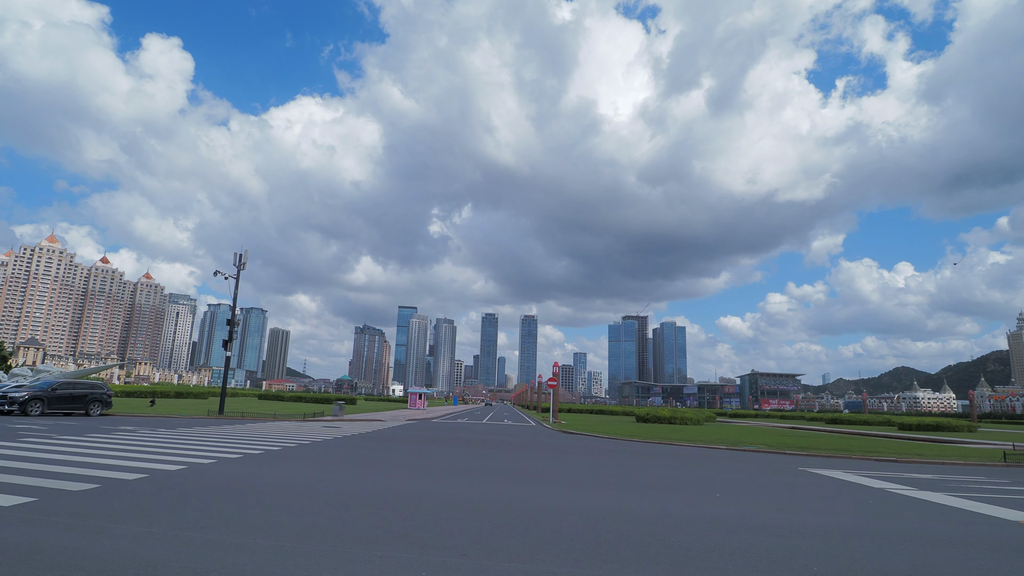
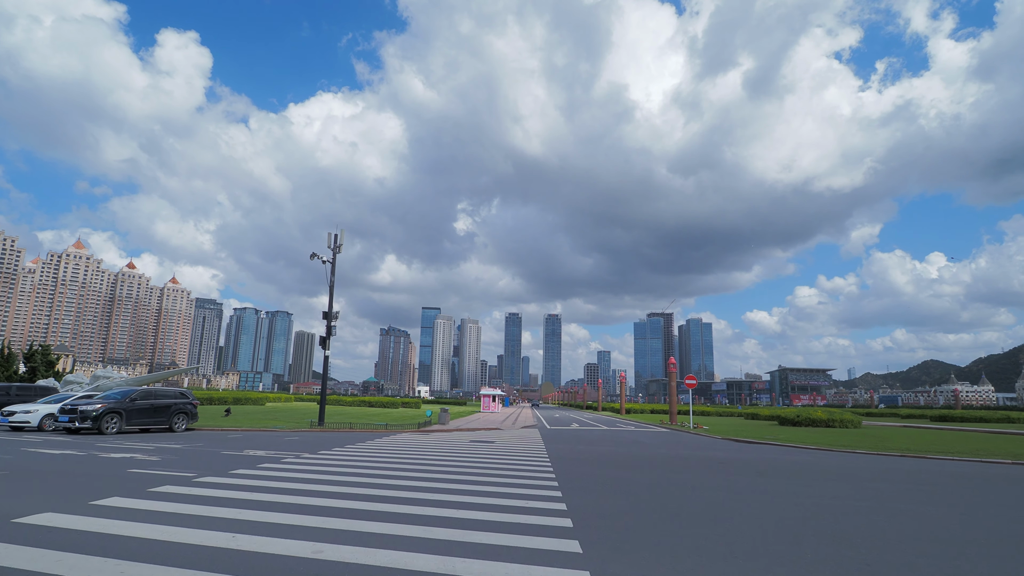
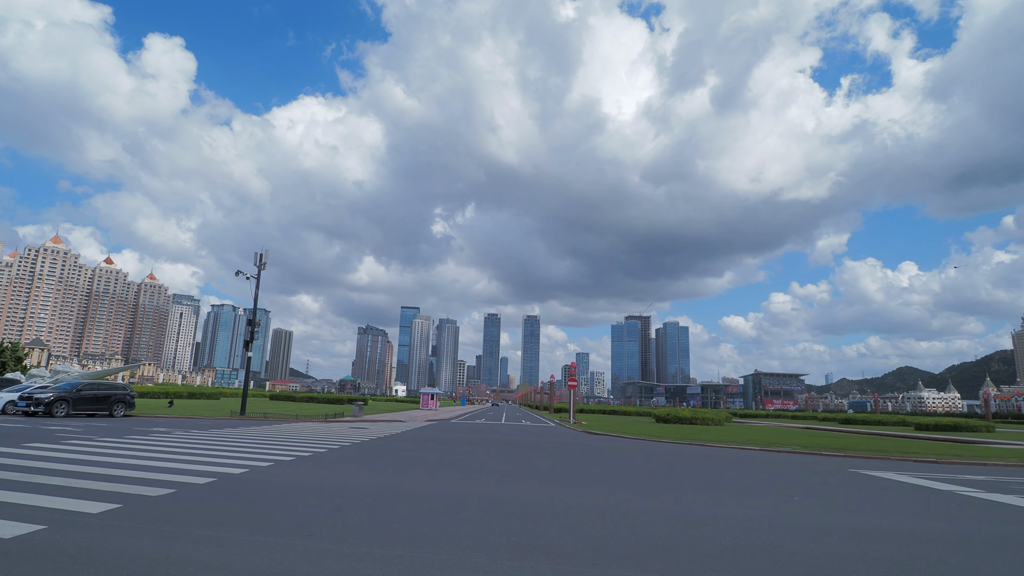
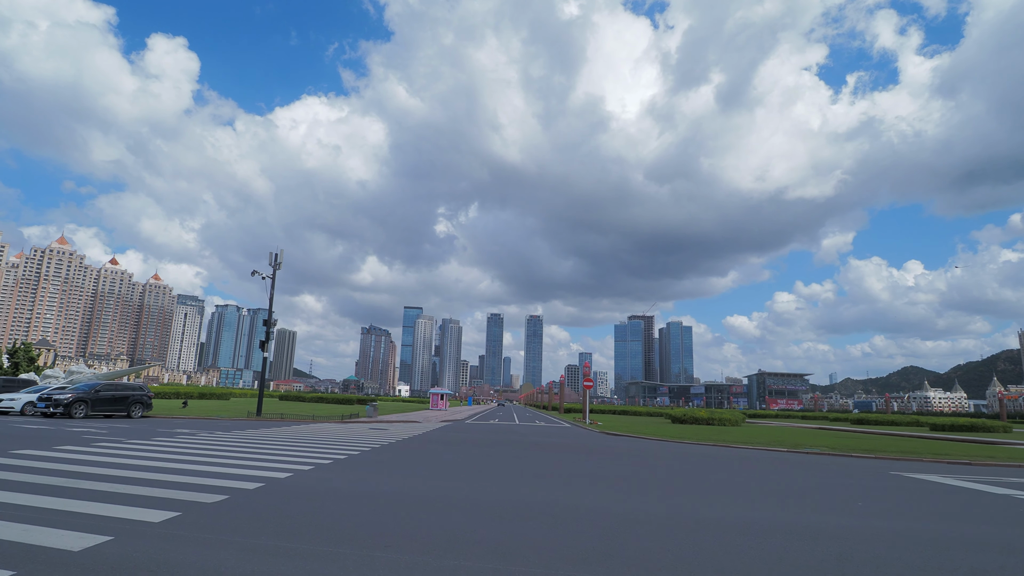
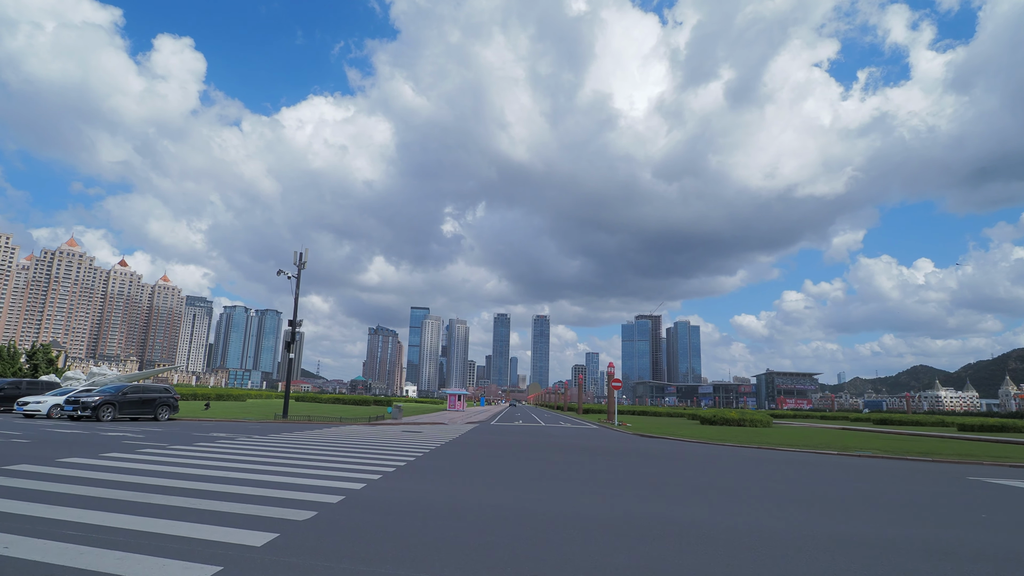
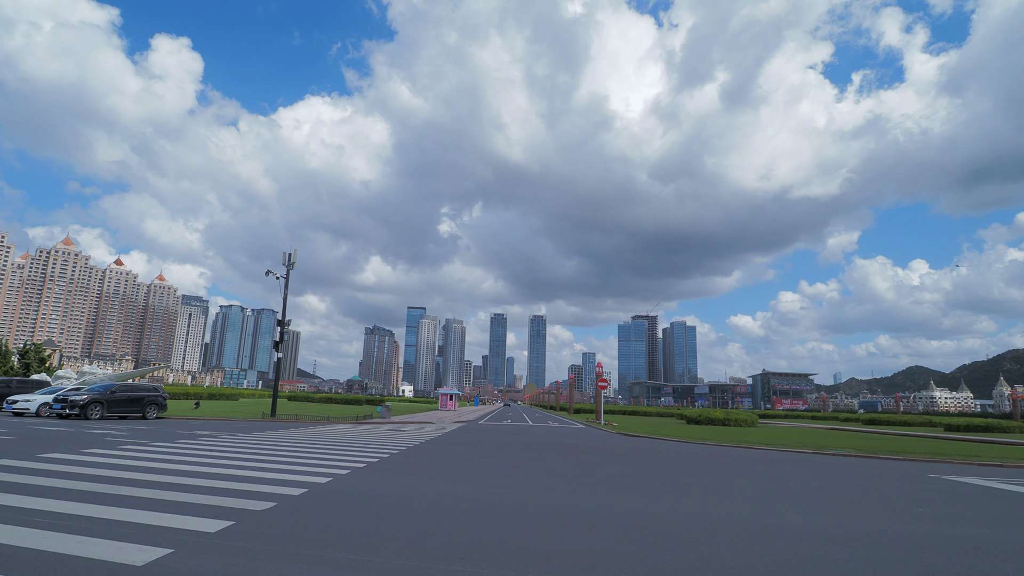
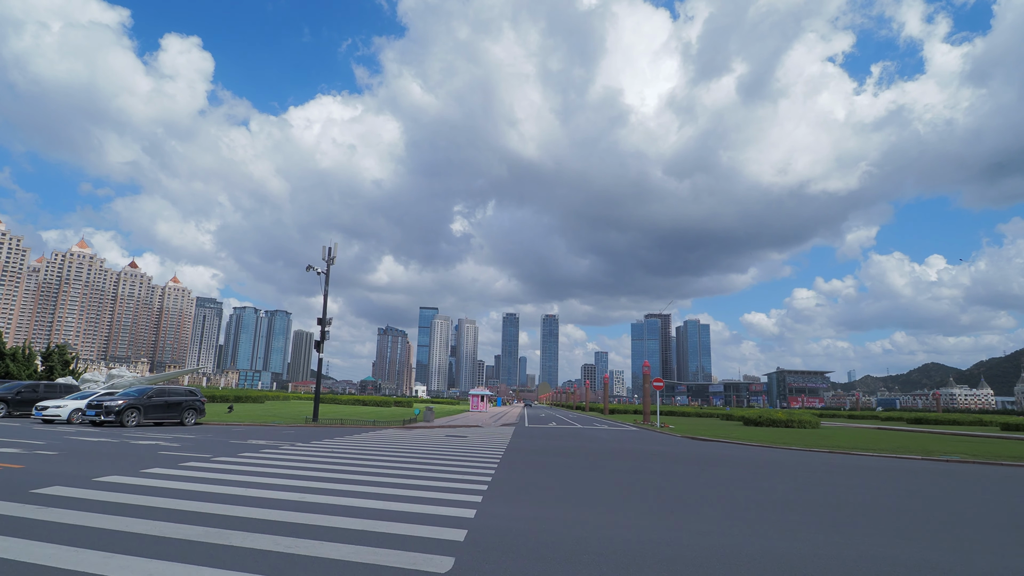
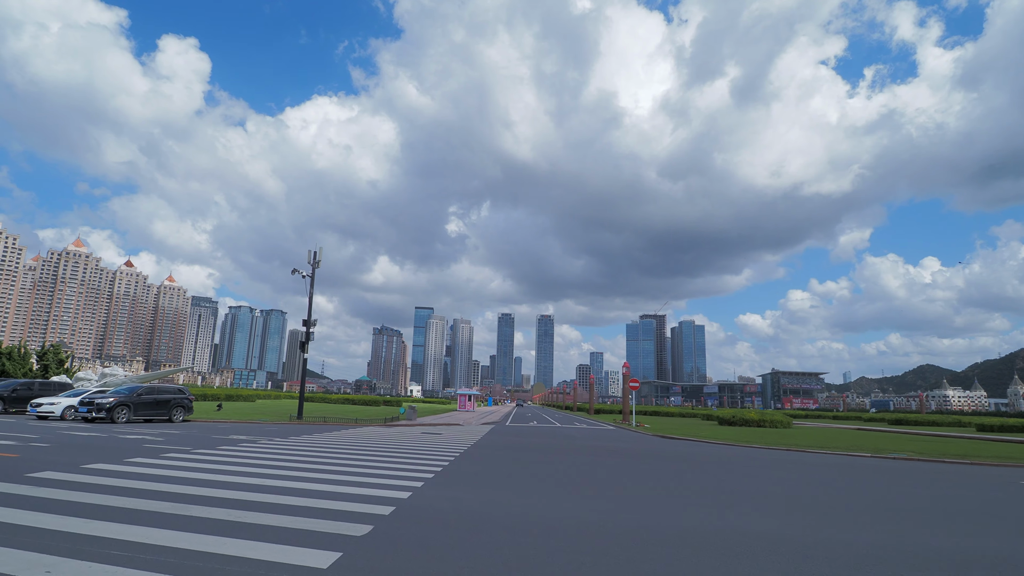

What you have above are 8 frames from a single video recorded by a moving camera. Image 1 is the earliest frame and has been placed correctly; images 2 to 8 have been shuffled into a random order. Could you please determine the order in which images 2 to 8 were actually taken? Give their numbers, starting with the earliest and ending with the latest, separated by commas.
3, 4, 6, 5, 8, 7, 2
